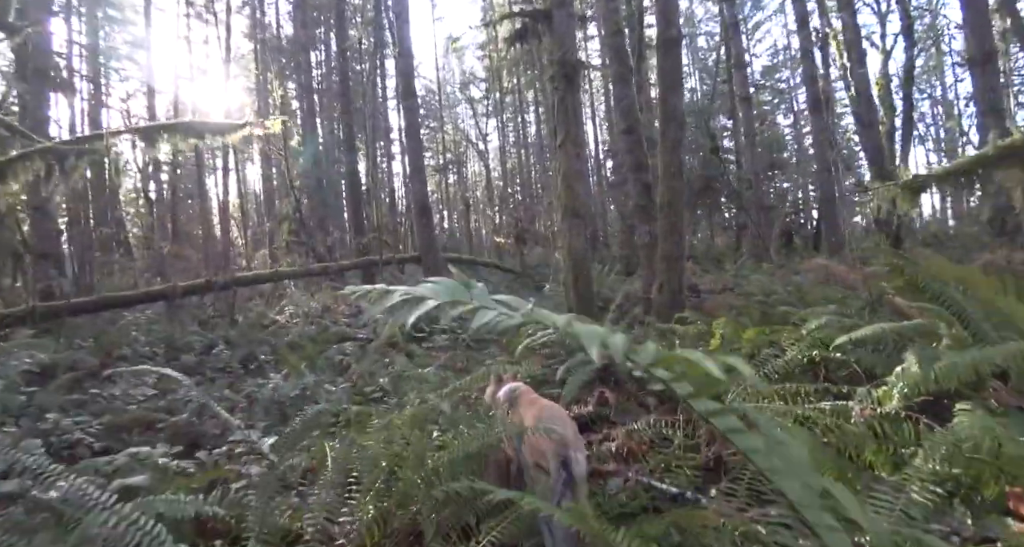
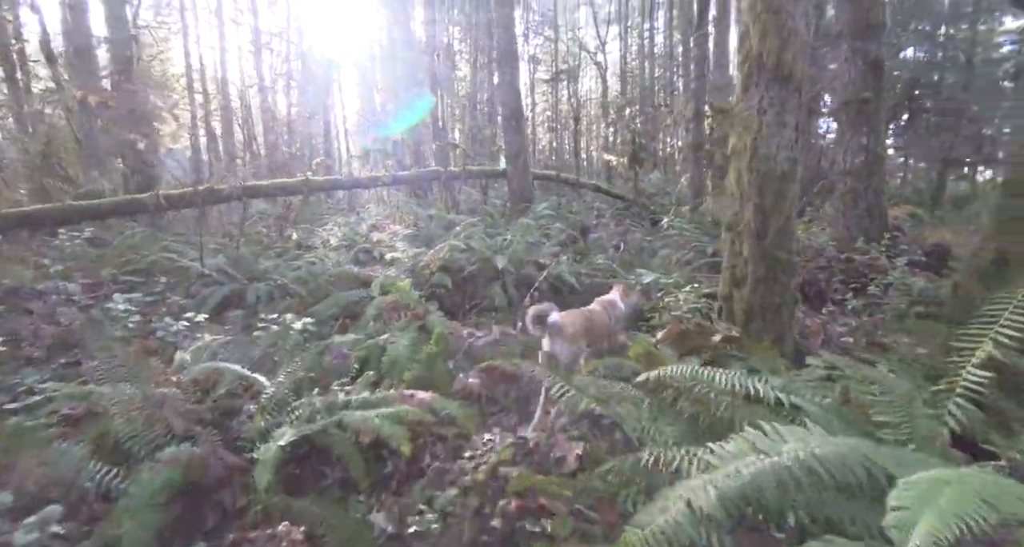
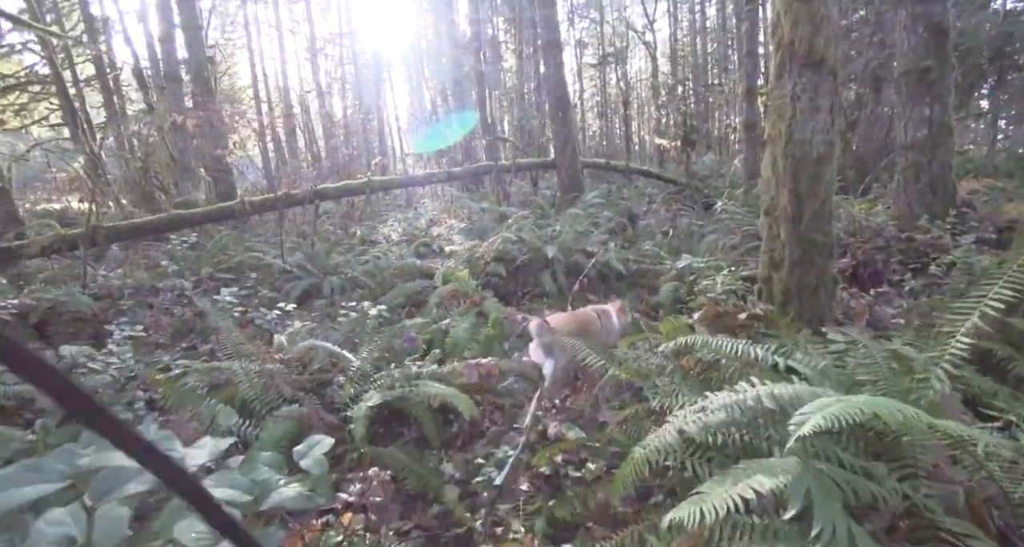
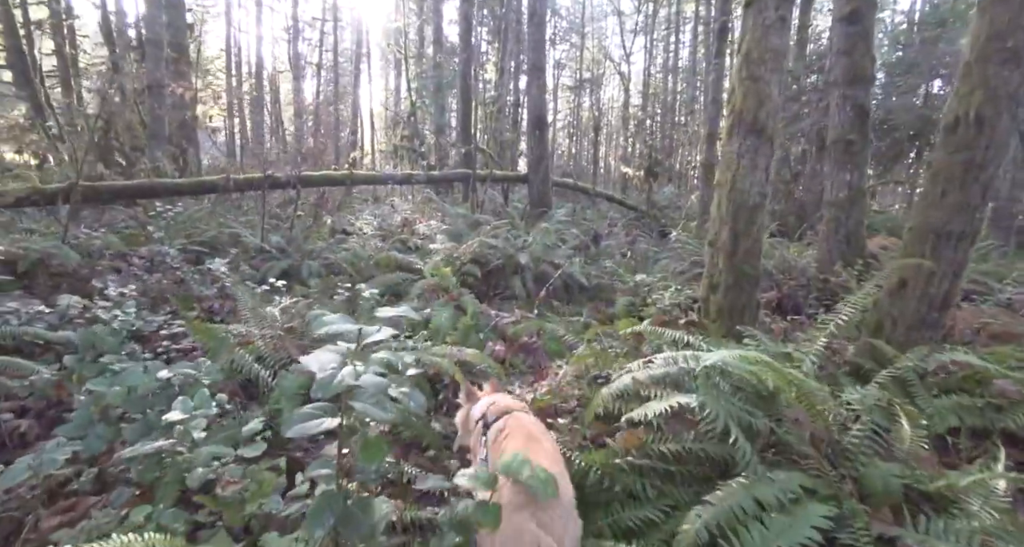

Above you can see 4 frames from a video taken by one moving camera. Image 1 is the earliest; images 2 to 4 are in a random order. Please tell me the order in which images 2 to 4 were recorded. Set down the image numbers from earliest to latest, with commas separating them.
4, 3, 2
